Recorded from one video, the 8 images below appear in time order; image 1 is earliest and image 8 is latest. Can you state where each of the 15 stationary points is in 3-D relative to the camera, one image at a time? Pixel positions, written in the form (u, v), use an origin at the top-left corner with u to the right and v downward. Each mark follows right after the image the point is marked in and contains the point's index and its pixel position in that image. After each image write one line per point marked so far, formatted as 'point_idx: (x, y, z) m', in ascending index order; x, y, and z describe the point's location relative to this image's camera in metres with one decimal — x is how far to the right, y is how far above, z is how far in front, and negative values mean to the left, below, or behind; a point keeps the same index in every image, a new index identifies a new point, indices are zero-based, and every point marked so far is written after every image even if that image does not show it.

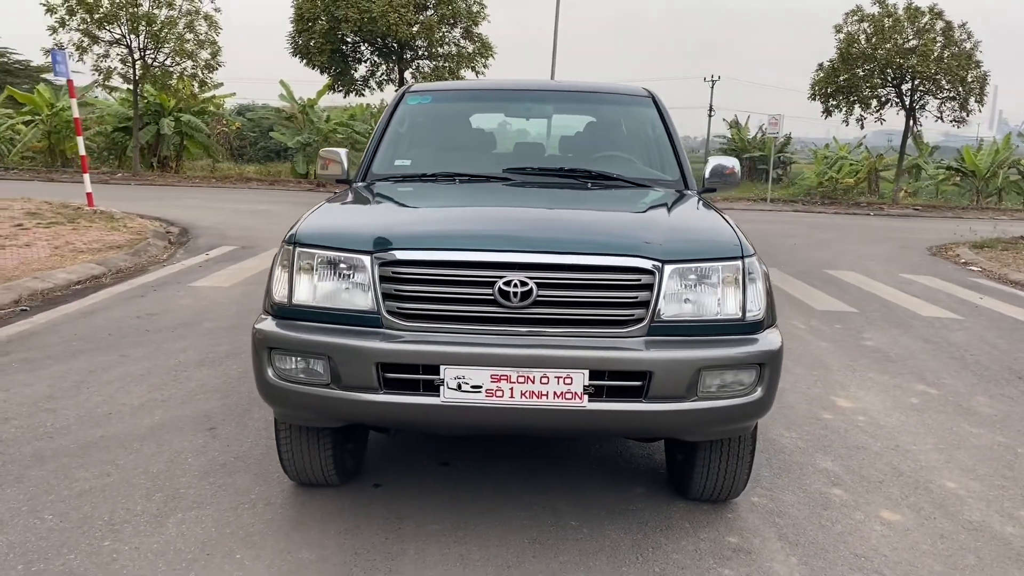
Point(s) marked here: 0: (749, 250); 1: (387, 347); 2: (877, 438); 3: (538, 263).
0: (+0.8, +0.1, +3.0) m
1: (-0.4, -0.2, +2.7) m
2: (+1.8, -0.7, +4.4) m
3: (+0.1, +0.1, +2.8) m
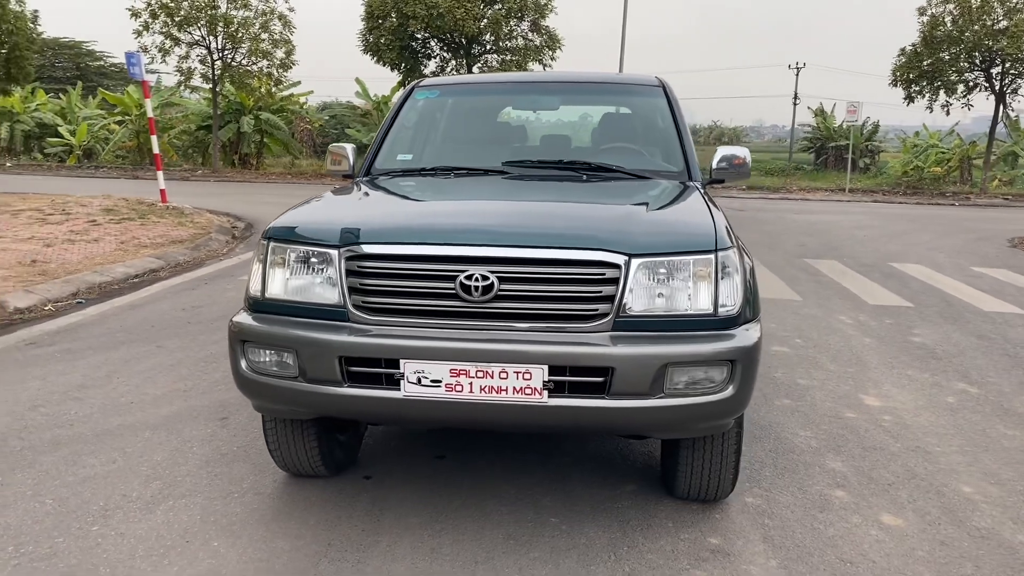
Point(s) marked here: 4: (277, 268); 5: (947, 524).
0: (+0.7, +0.1, +2.9) m
1: (-0.5, -0.2, +2.8) m
2: (+1.8, -0.7, +4.2) m
3: (0.0, +0.1, +2.7) m
4: (-0.8, +0.1, +3.0) m
5: (+1.6, -0.9, +3.3) m
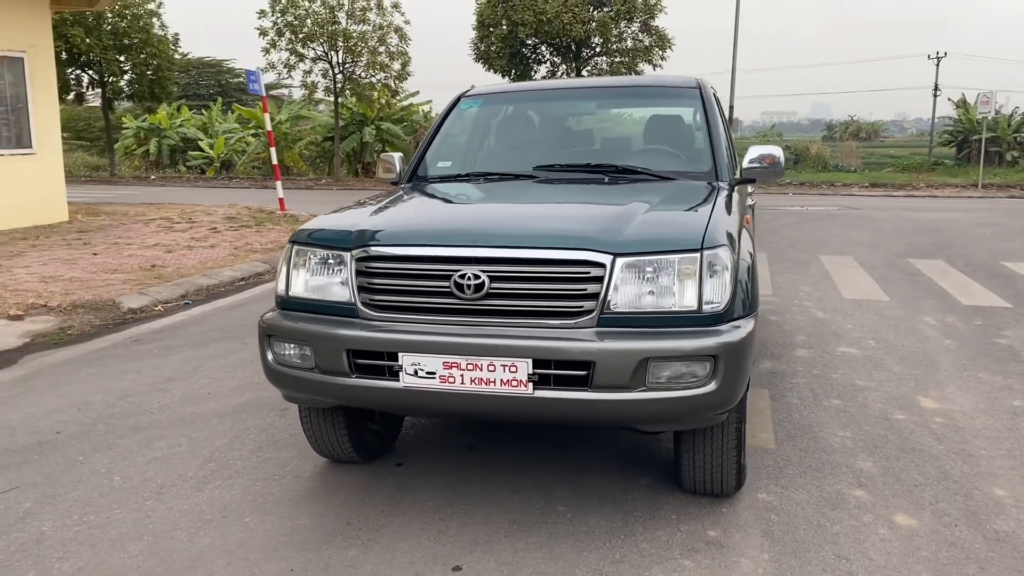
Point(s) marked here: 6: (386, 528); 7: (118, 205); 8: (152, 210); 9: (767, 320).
0: (+0.7, +0.2, +3.0) m
1: (-0.5, -0.2, +3.0) m
2: (+2.0, -0.7, +4.1) m
3: (-0.1, +0.1, +2.9) m
4: (-0.8, +0.1, +3.2) m
5: (+1.6, -0.9, +3.2) m
6: (-0.5, -0.9, +3.2) m
7: (-7.1, +1.5, +16.1) m
8: (-6.2, +1.3, +15.2) m
9: (+1.9, -0.2, +6.7) m
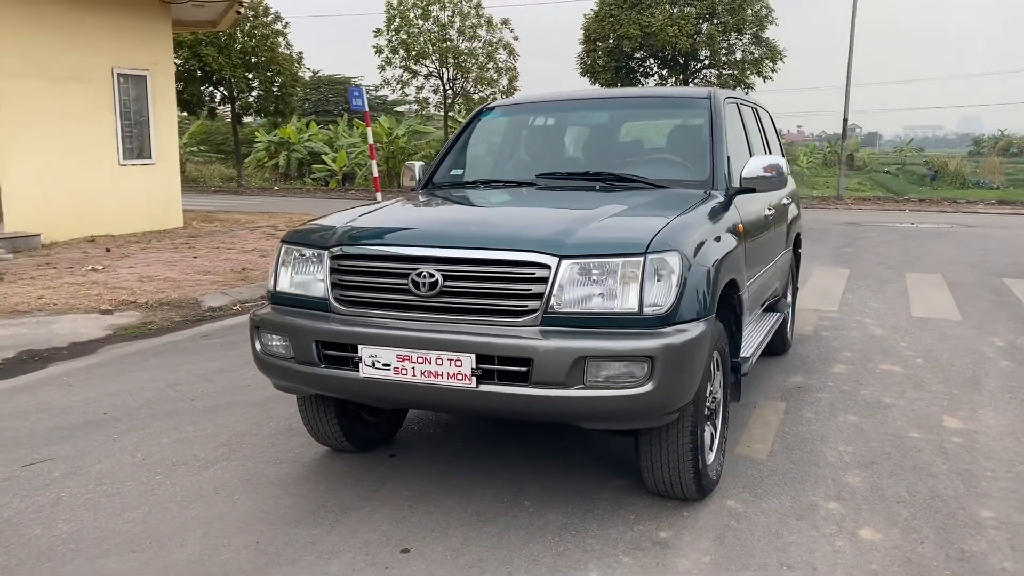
0: (+0.5, +0.1, +3.1) m
1: (-0.7, -0.1, +3.2) m
2: (+2.0, -0.8, +4.0) m
3: (-0.2, +0.1, +3.1) m
4: (-0.9, +0.1, +3.5) m
5: (+1.5, -0.9, +3.1) m
6: (-0.6, -0.9, +3.4) m
7: (-5.4, +1.4, +17.1) m
8: (-4.6, +1.3, +16.1) m
9: (+2.3, -0.3, +6.6) m
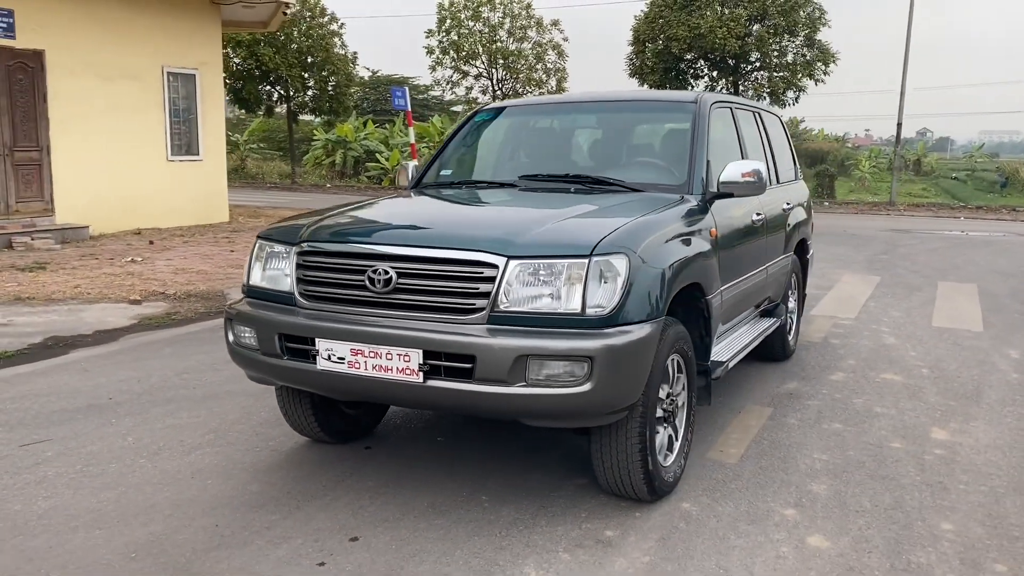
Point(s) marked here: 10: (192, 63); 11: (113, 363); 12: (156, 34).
0: (+0.4, +0.1, +3.1) m
1: (-0.8, -0.1, +3.4) m
2: (+1.8, -0.8, +3.9) m
3: (-0.4, +0.1, +3.2) m
4: (-1.0, +0.1, +3.6) m
5: (+1.3, -0.9, +3.1) m
6: (-0.8, -0.8, +3.5) m
7: (-4.6, +1.5, +17.5) m
8: (-3.8, +1.3, +16.4) m
9: (+2.3, -0.4, +6.5) m
10: (-5.0, +3.5, +13.8) m
11: (-2.7, -0.5, +5.9) m
12: (-5.3, +3.8, +13.1) m
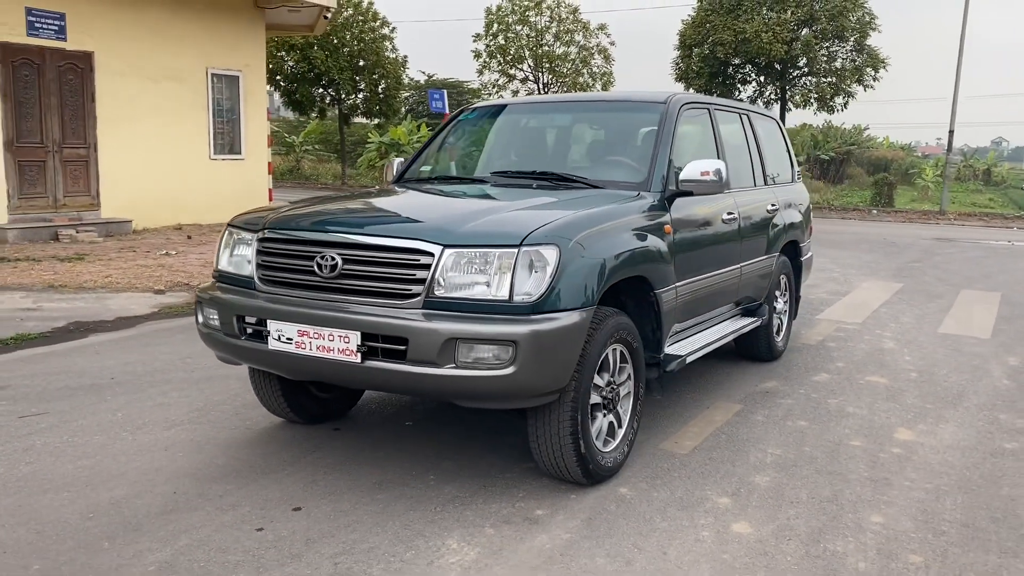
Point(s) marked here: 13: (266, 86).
0: (+0.1, +0.2, +3.2) m
1: (-1.1, -0.1, +3.6) m
2: (+1.6, -0.8, +3.9) m
3: (-0.6, +0.2, +3.4) m
4: (-1.2, +0.2, +3.9) m
5: (+1.0, -0.9, +3.2) m
6: (-1.0, -0.8, +3.7) m
7: (-3.8, +1.6, +17.9) m
8: (-3.2, +1.4, +16.8) m
9: (+2.3, -0.4, +6.5) m
10: (-4.4, +3.6, +14.3) m
11: (-2.7, -0.4, +6.2) m
12: (-4.8, +3.9, +13.6) m
13: (-4.1, +3.4, +14.8) m
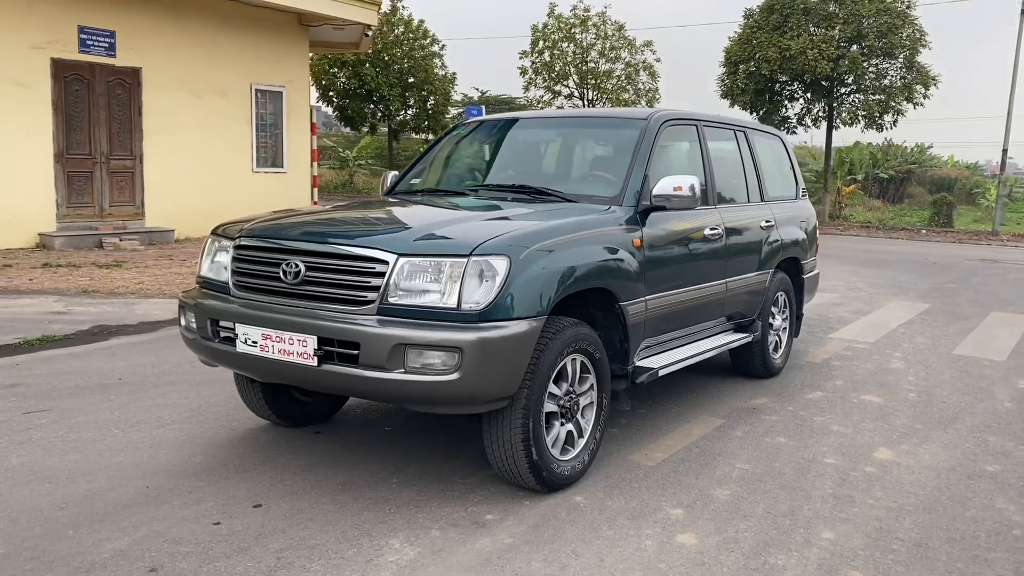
0: (-0.1, +0.1, +3.3) m
1: (-1.2, -0.1, +3.7) m
2: (+1.5, -0.9, +3.9) m
3: (-0.8, +0.1, +3.5) m
4: (-1.4, +0.2, +4.0) m
5: (+0.8, -1.0, +3.2) m
6: (-1.2, -0.8, +3.9) m
7: (-3.1, +1.4, +18.3) m
8: (-2.5, +1.2, +17.1) m
9: (+2.3, -0.5, +6.4) m
10: (-3.8, +3.4, +14.7) m
11: (-2.7, -0.5, +6.5) m
12: (-4.2, +3.7, +14.0) m
13: (-3.5, +3.2, +15.2) m
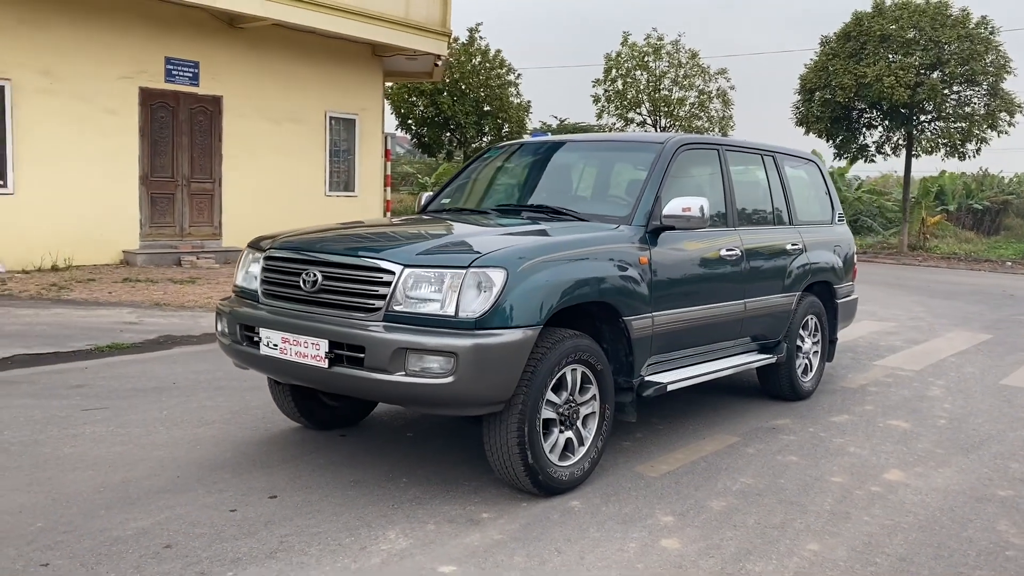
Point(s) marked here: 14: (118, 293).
0: (-0.1, +0.1, +3.5) m
1: (-1.2, -0.1, +4.0) m
2: (+1.5, -1.0, +4.0) m
3: (-0.8, +0.1, +3.8) m
4: (-1.3, +0.1, +4.4) m
5: (+0.8, -1.0, +3.3) m
6: (-1.1, -0.8, +4.1) m
7: (-1.7, +0.9, +18.7) m
8: (-1.2, +0.7, +17.5) m
9: (+2.5, -0.7, +6.4) m
10: (-2.7, +3.1, +15.3) m
11: (-2.4, -0.6, +6.9) m
12: (-3.2, +3.4, +14.7) m
13: (-2.4, +2.8, +15.8) m
14: (-4.3, -0.1, +9.6) m
